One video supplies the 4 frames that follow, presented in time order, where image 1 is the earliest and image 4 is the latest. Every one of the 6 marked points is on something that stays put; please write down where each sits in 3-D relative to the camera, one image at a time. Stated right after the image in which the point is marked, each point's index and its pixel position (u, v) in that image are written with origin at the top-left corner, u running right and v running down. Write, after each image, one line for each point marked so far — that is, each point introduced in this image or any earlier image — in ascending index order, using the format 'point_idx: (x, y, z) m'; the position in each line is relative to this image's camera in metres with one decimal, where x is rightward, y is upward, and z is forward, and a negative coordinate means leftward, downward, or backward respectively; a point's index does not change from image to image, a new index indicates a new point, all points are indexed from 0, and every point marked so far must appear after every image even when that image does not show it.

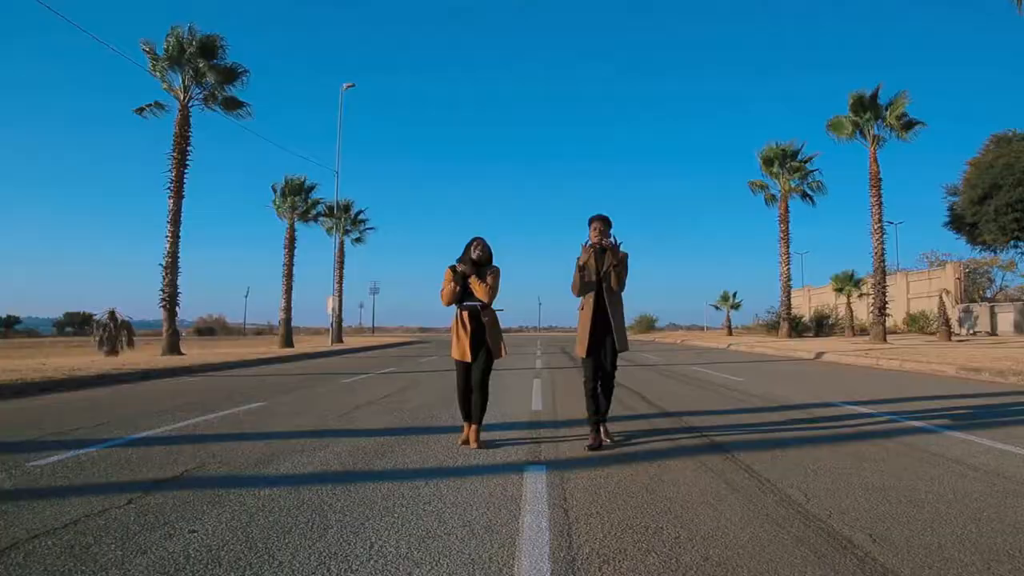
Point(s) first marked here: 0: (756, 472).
0: (+2.0, -1.5, +5.7) m
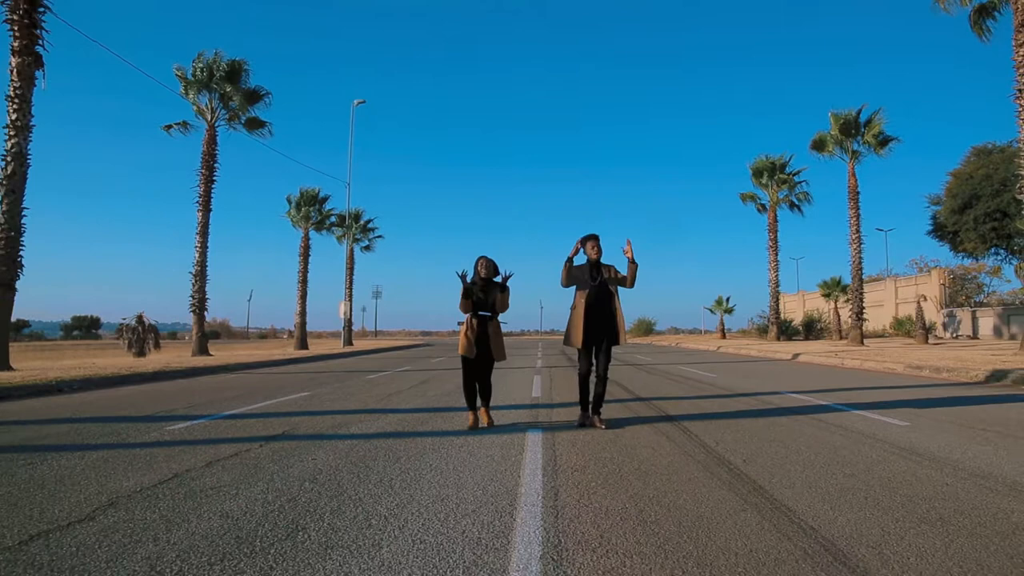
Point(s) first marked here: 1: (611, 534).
0: (+2.1, -1.7, +8.0) m
1: (+0.6, -1.4, +4.0) m
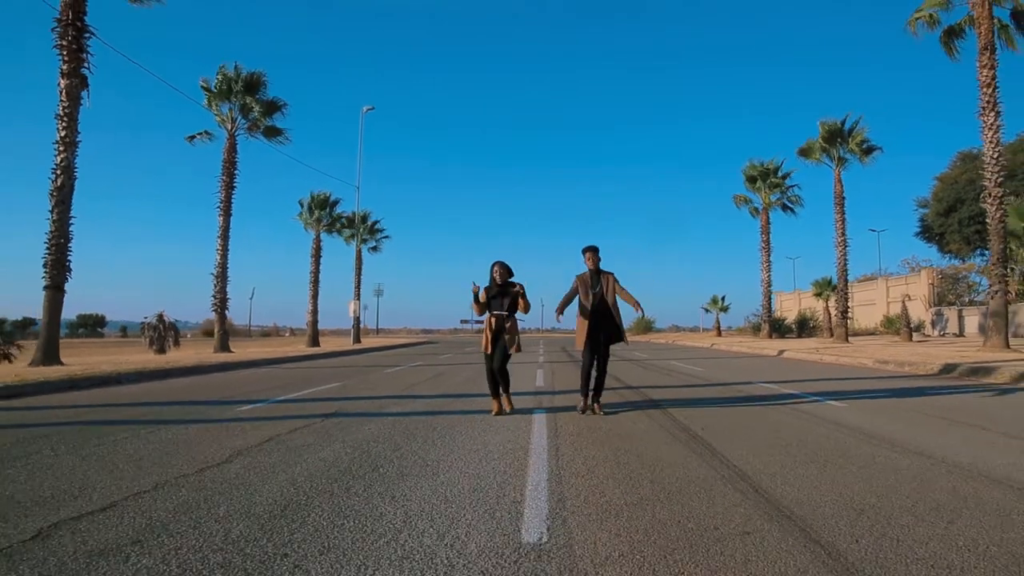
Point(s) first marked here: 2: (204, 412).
0: (+2.2, -1.8, +9.8) m
1: (+0.7, -1.5, +5.8) m
2: (-4.4, -1.8, +9.9) m
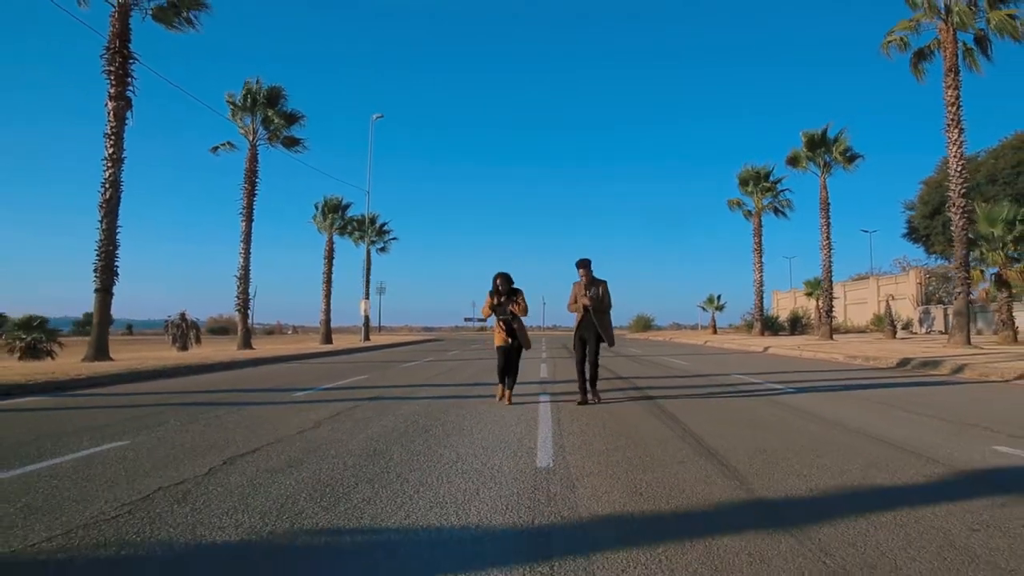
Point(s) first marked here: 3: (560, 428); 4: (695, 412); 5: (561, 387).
0: (+2.4, -1.9, +11.9) m
1: (+0.9, -1.6, +7.9) m
2: (-4.2, -1.9, +12.0) m
3: (+0.5, -1.6, +8.0) m
4: (+2.6, -1.7, +10.1) m
5: (+1.0, -2.0, +13.9) m
